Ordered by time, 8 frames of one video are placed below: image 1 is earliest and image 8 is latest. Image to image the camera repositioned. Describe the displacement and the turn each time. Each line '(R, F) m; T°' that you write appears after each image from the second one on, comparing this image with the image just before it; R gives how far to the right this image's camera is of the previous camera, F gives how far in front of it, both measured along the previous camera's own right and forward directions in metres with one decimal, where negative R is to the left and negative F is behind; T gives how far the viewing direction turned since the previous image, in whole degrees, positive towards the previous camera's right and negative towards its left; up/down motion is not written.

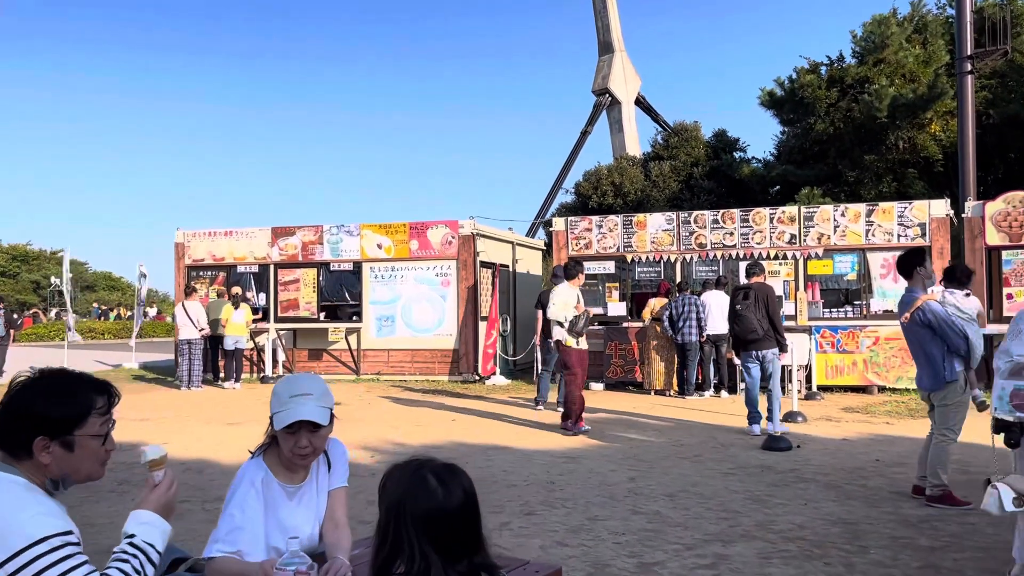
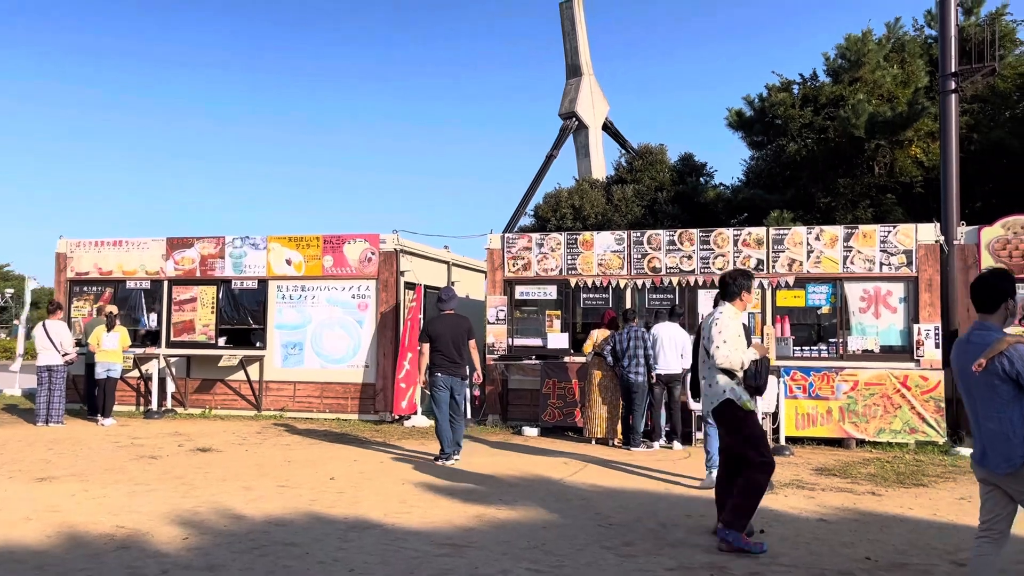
(+0.6, +1.7) m; +2°
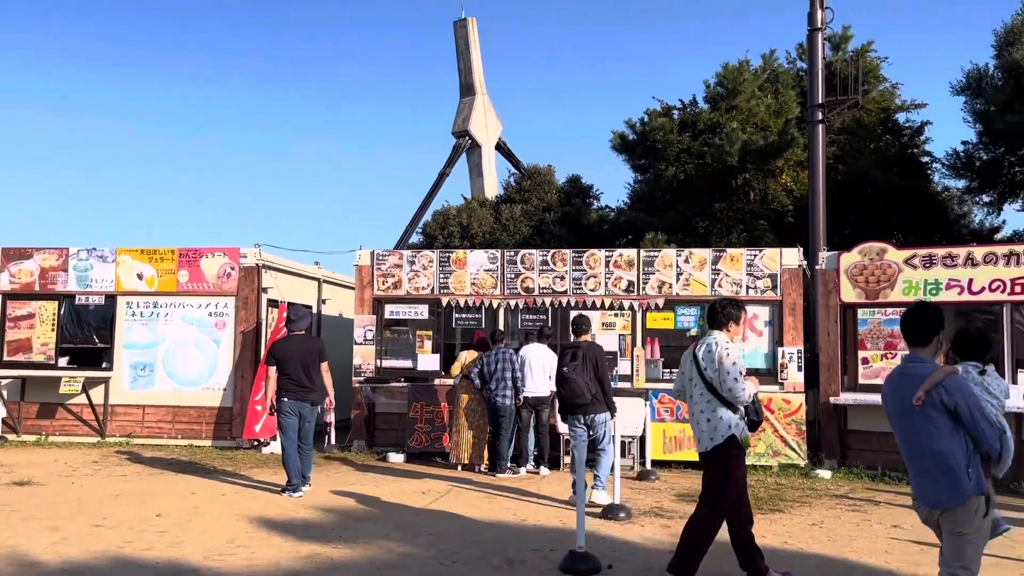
(+0.4, +0.3) m; +7°
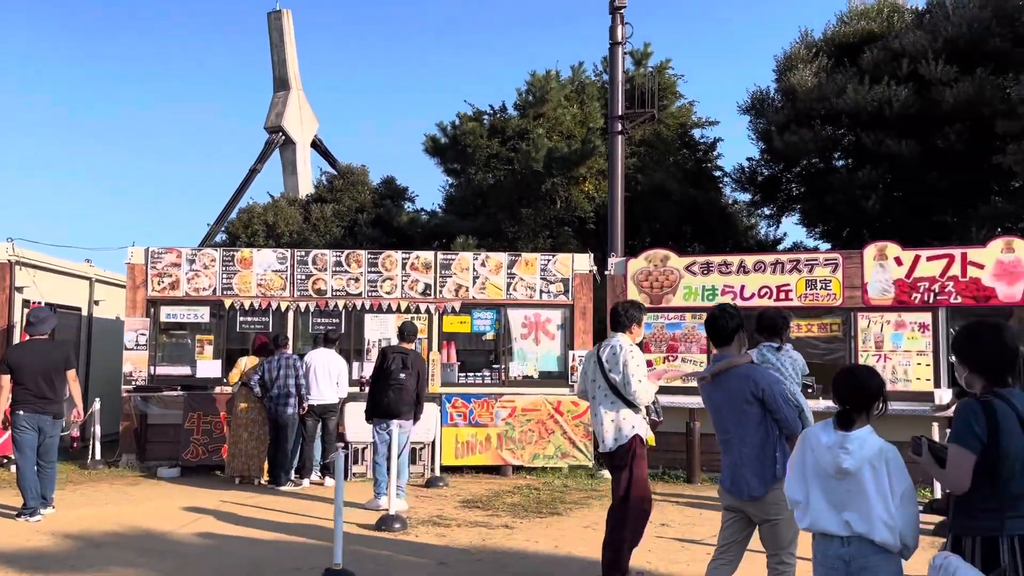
(+0.4, +0.2) m; +12°
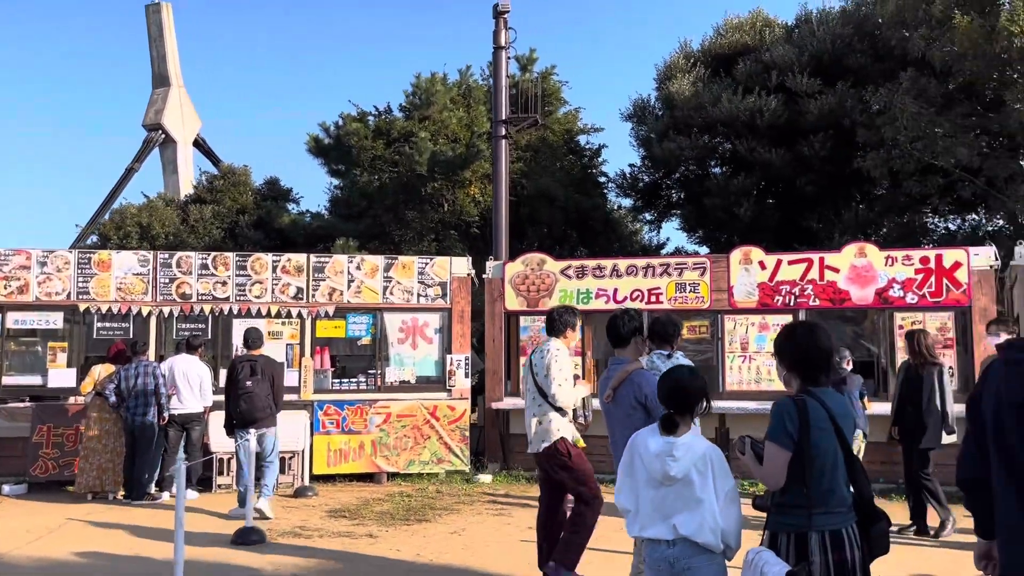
(+0.2, +0.1) m; +7°
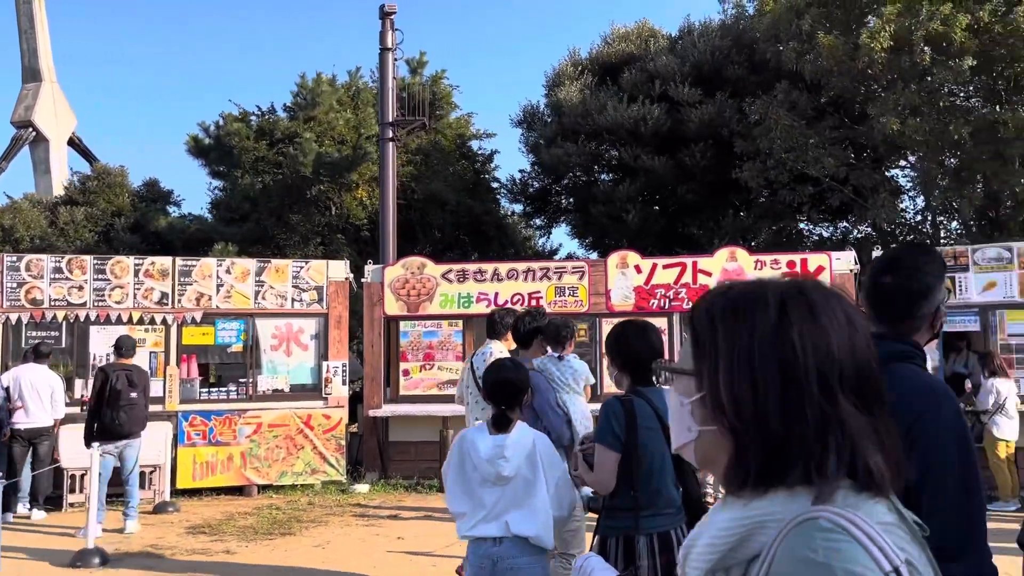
(+0.3, +0.1) m; +7°
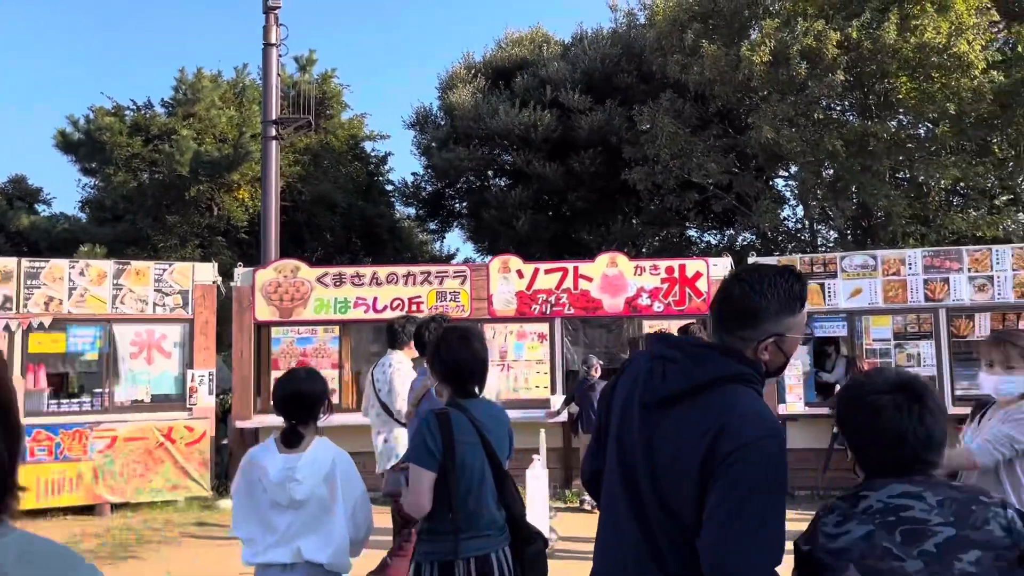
(+0.3, +0.2) m; +6°
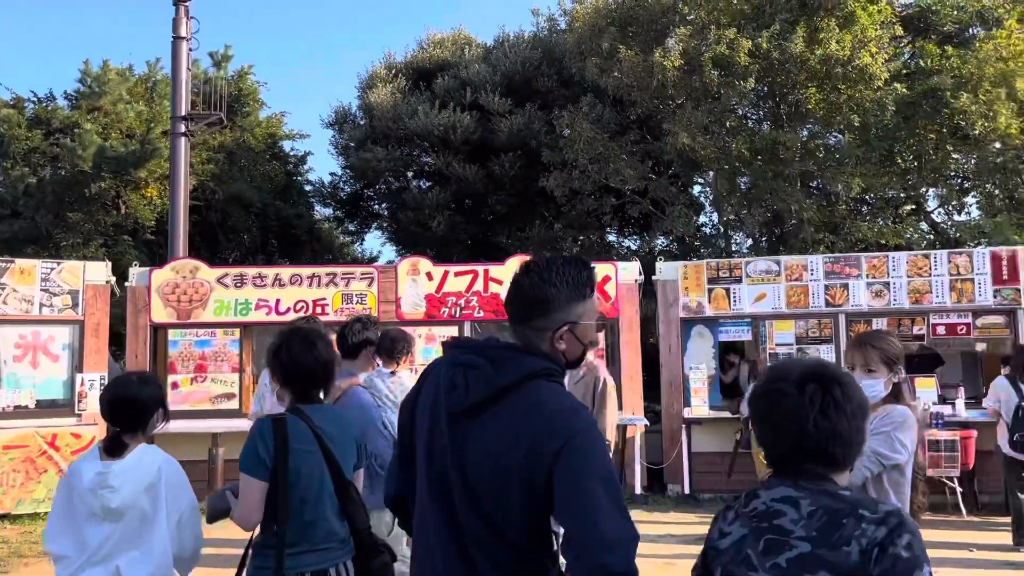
(+0.2, +0.1) m; +5°
